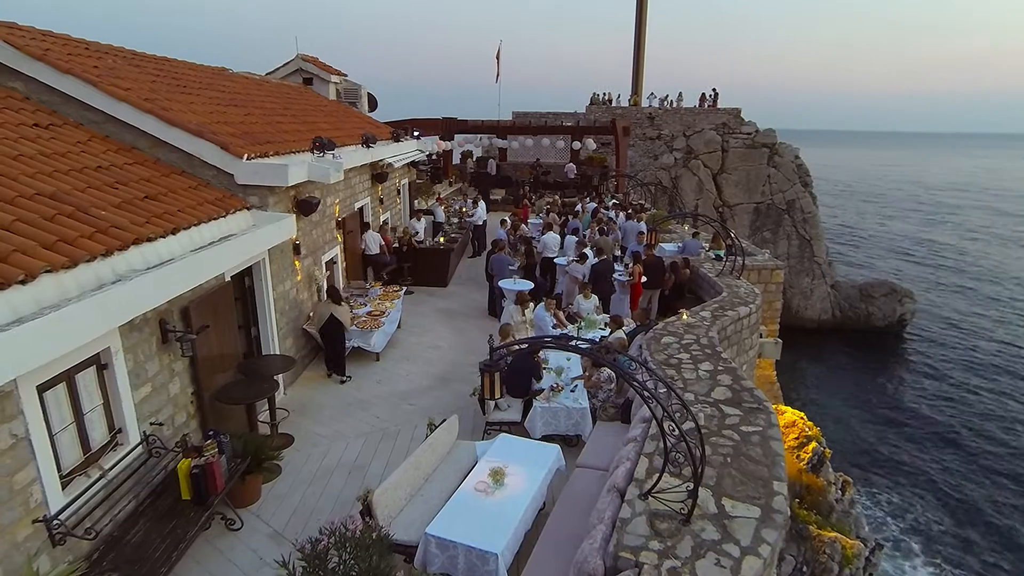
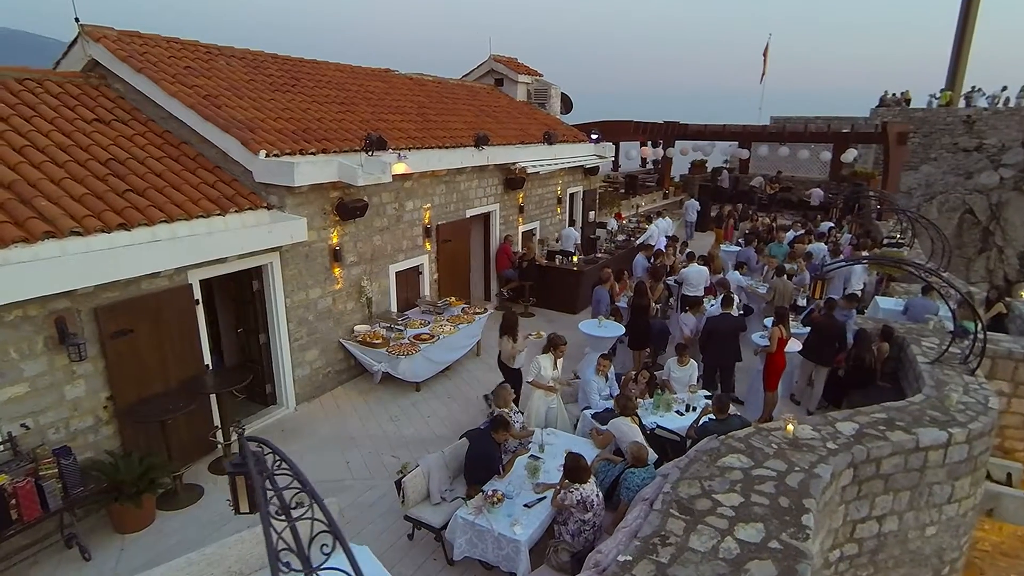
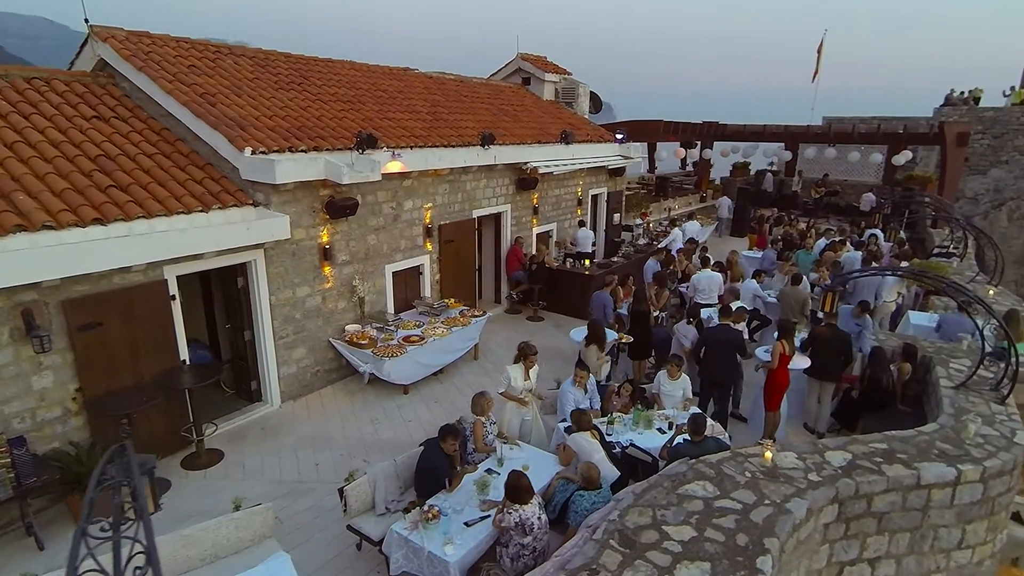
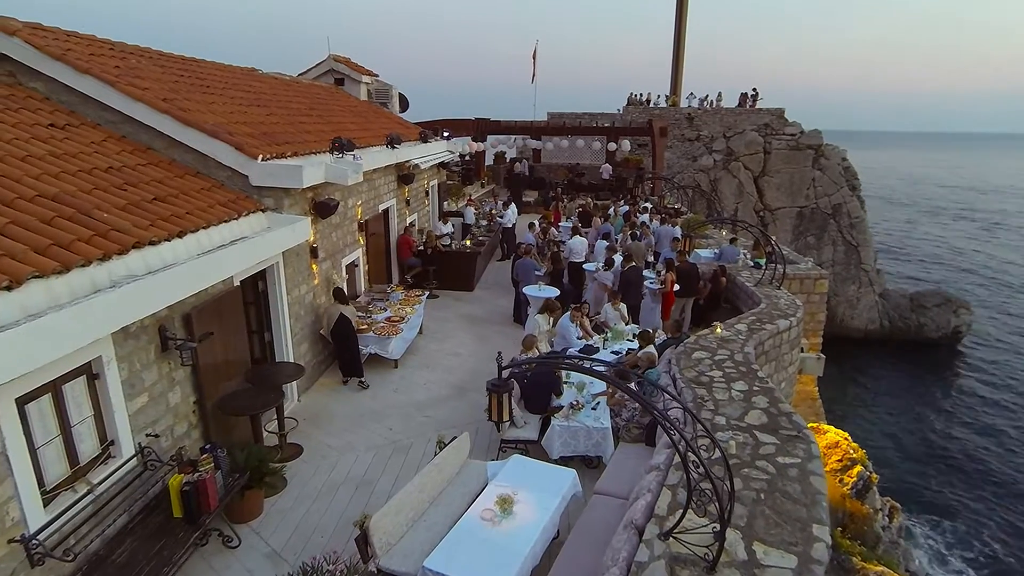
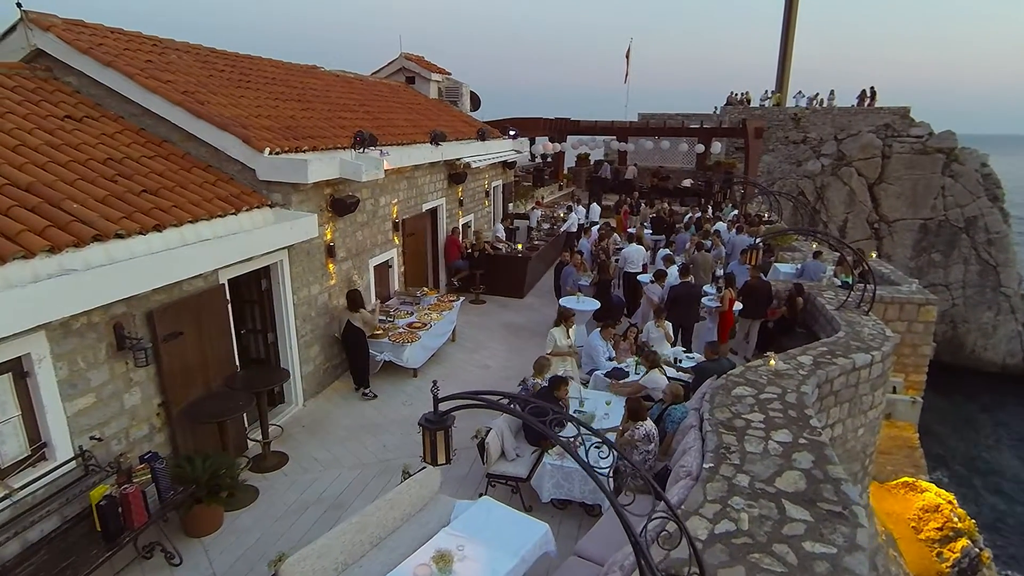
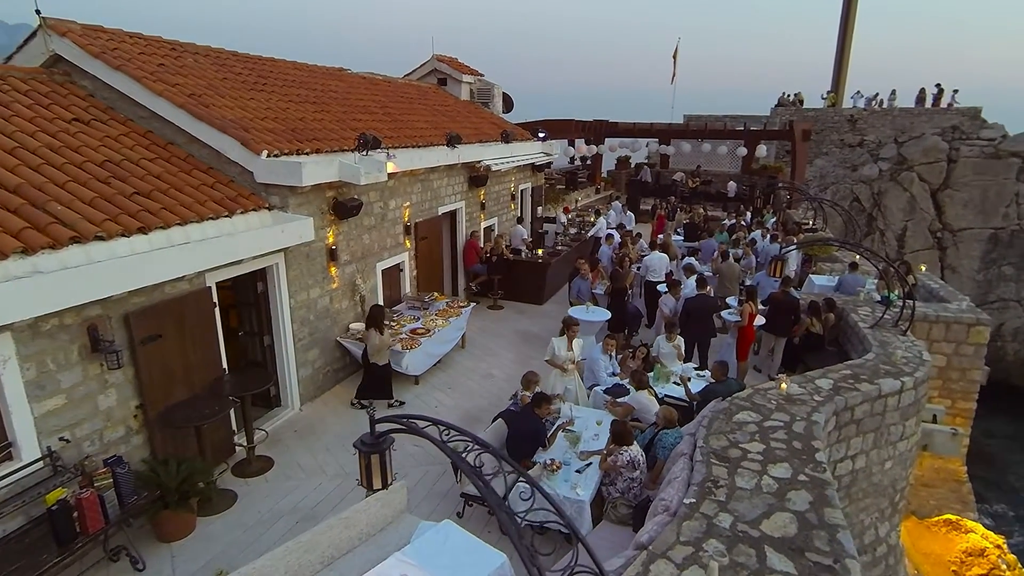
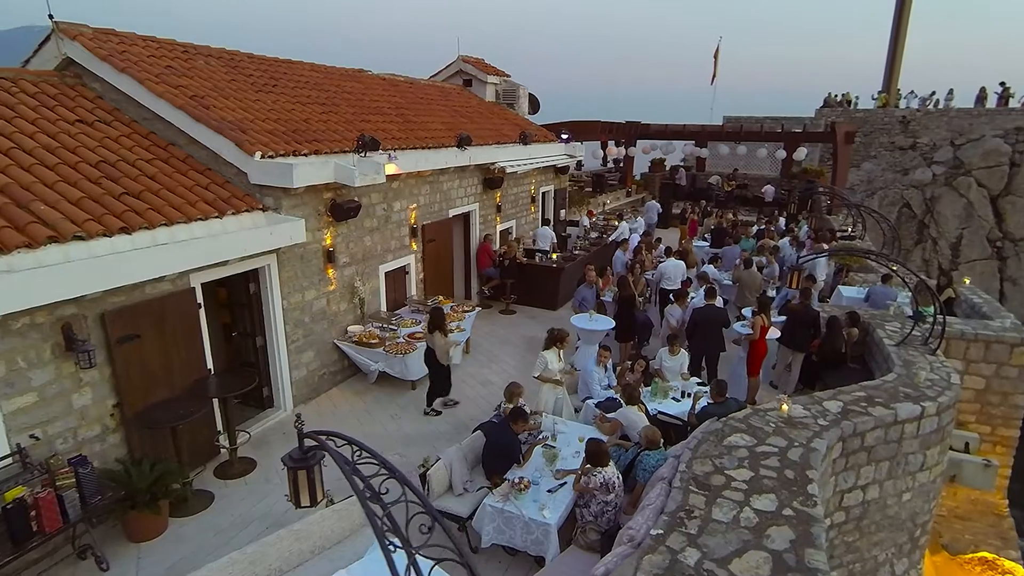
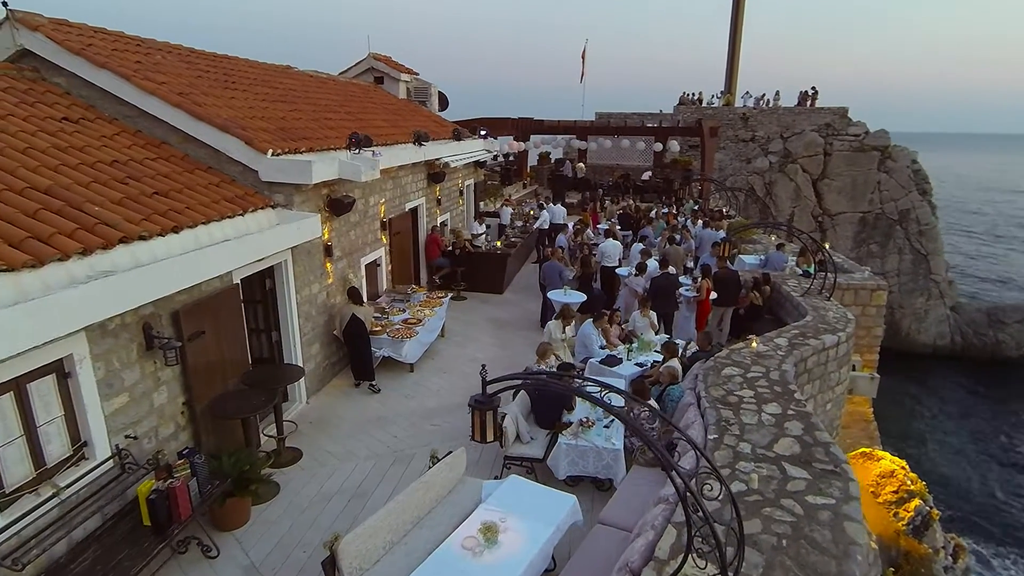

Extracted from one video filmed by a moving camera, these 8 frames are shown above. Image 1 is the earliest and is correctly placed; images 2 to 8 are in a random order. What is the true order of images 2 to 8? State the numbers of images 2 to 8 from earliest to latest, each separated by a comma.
4, 8, 5, 6, 7, 2, 3
